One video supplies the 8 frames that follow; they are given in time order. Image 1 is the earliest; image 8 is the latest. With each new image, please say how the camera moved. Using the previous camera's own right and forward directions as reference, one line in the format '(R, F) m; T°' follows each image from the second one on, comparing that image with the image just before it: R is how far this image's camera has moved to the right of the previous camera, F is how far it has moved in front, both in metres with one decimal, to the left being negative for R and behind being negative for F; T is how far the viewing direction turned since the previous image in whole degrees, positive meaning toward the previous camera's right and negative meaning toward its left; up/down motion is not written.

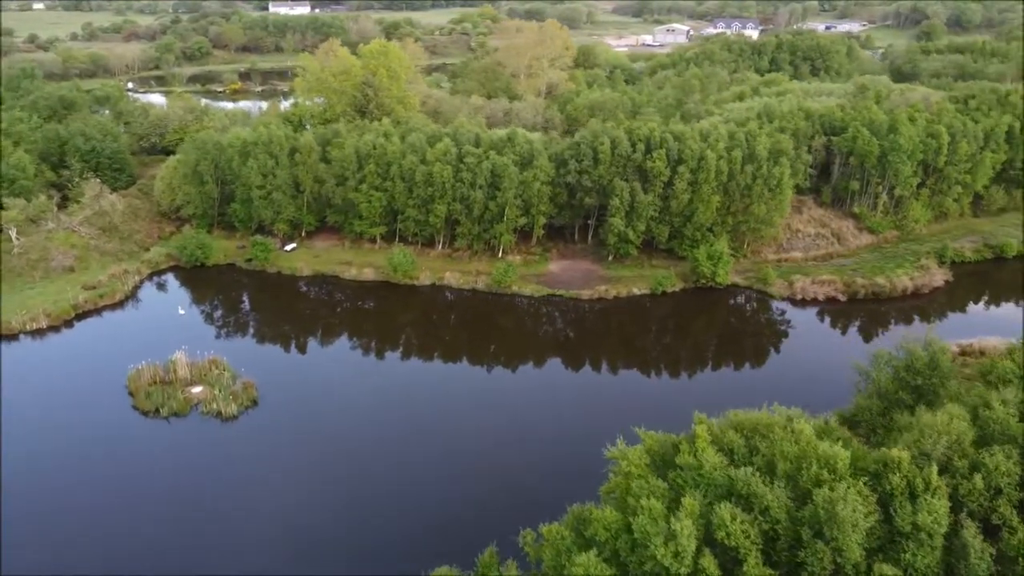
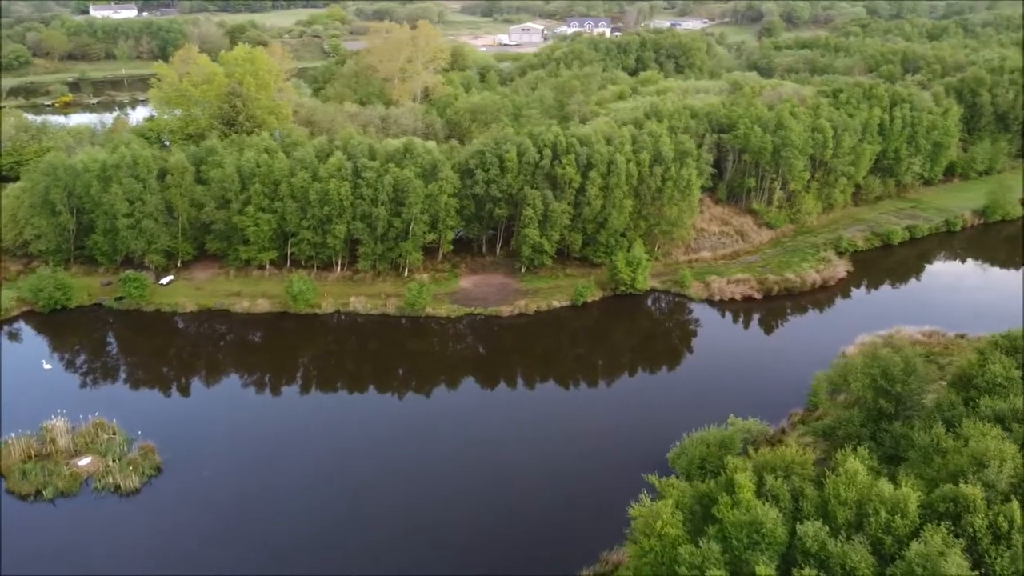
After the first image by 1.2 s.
(-2.4, +2.2) m; +10°
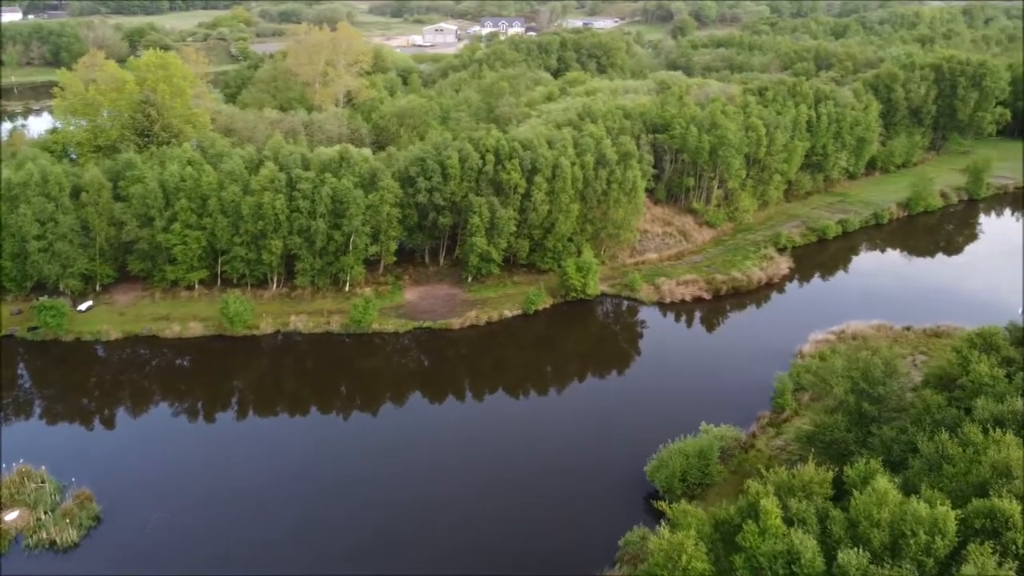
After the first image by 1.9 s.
(-1.4, +1.1) m; +6°
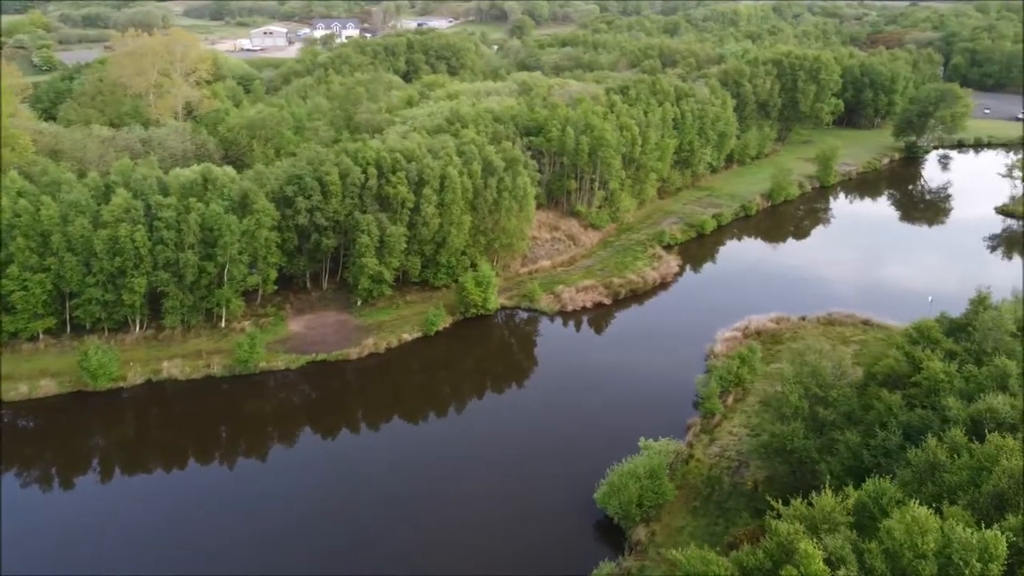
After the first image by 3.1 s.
(-2.2, +1.9) m; +11°
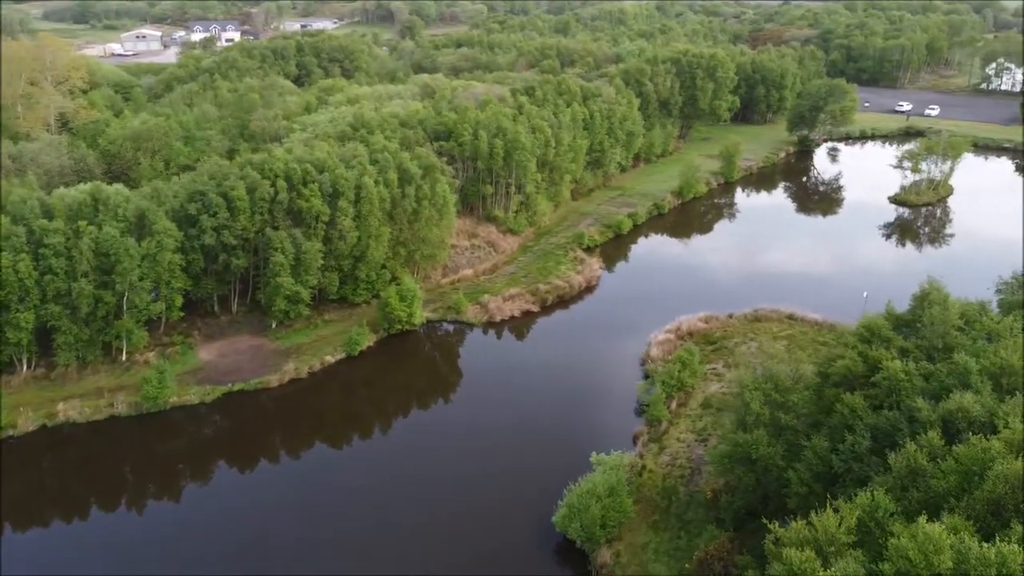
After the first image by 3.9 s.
(-1.2, +1.2) m; +7°
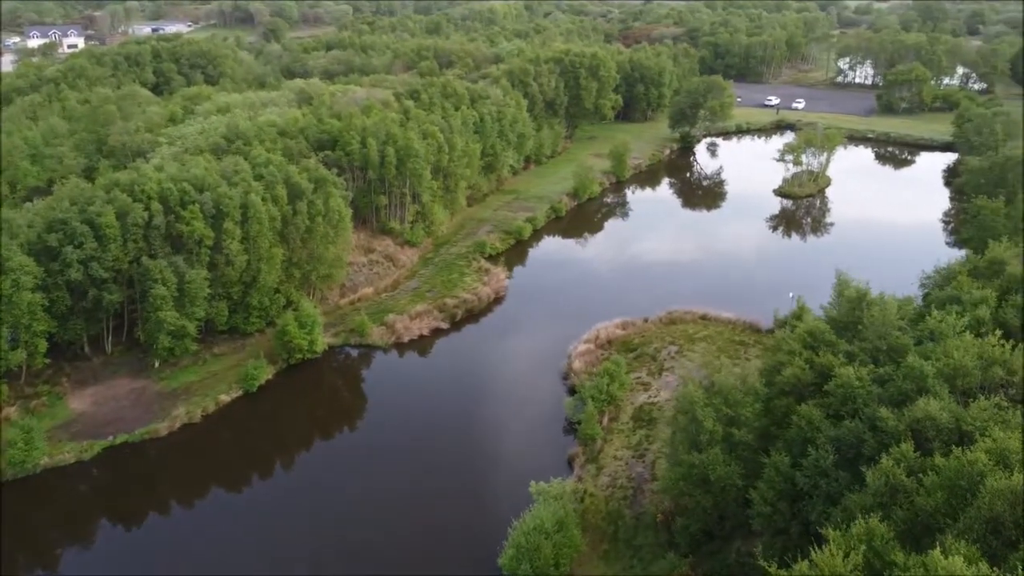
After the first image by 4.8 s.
(-1.1, +1.7) m; +9°
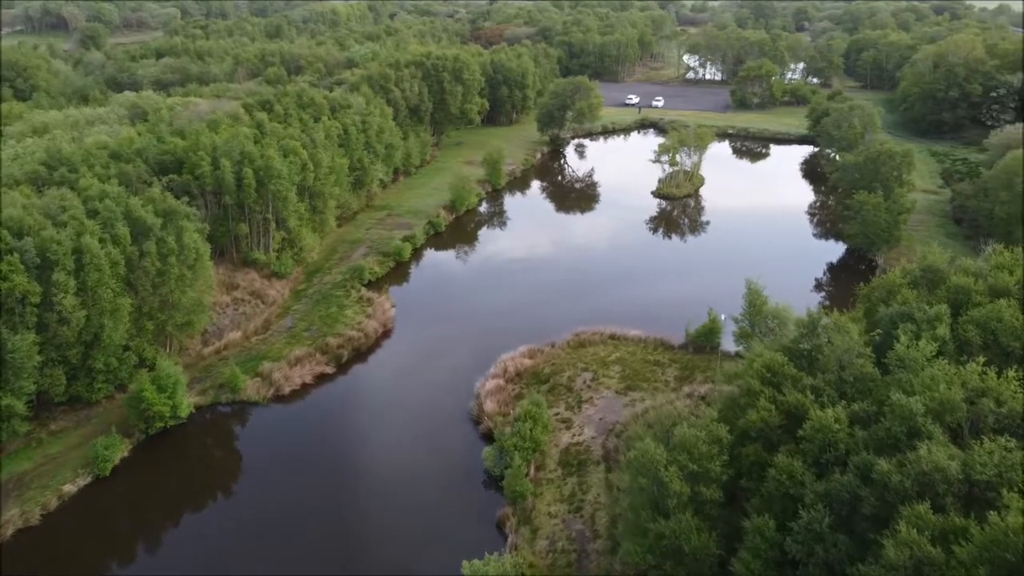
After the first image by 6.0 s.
(-1.2, +3.1) m; +10°
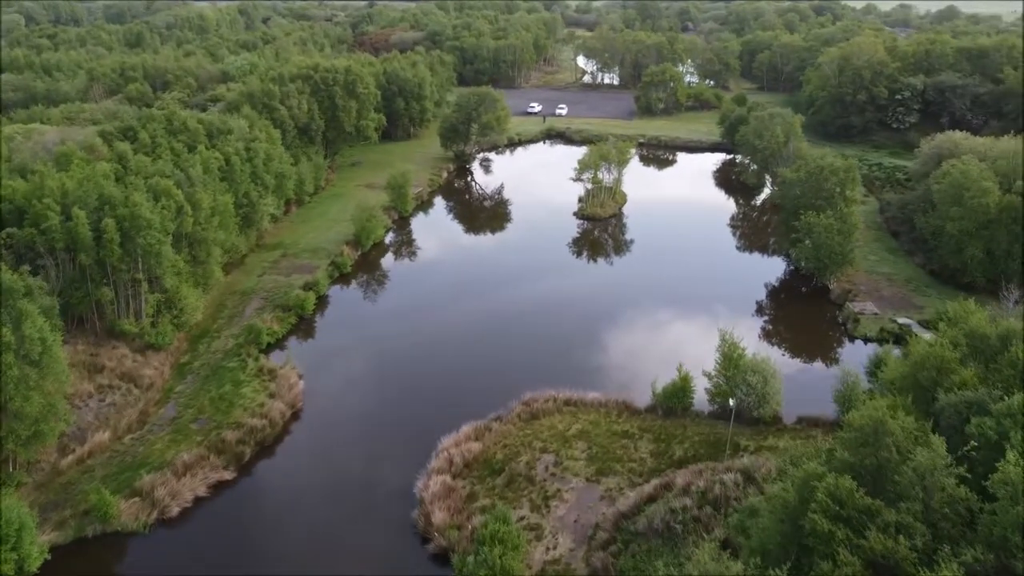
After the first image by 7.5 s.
(-1.3, +4.8) m; +8°
